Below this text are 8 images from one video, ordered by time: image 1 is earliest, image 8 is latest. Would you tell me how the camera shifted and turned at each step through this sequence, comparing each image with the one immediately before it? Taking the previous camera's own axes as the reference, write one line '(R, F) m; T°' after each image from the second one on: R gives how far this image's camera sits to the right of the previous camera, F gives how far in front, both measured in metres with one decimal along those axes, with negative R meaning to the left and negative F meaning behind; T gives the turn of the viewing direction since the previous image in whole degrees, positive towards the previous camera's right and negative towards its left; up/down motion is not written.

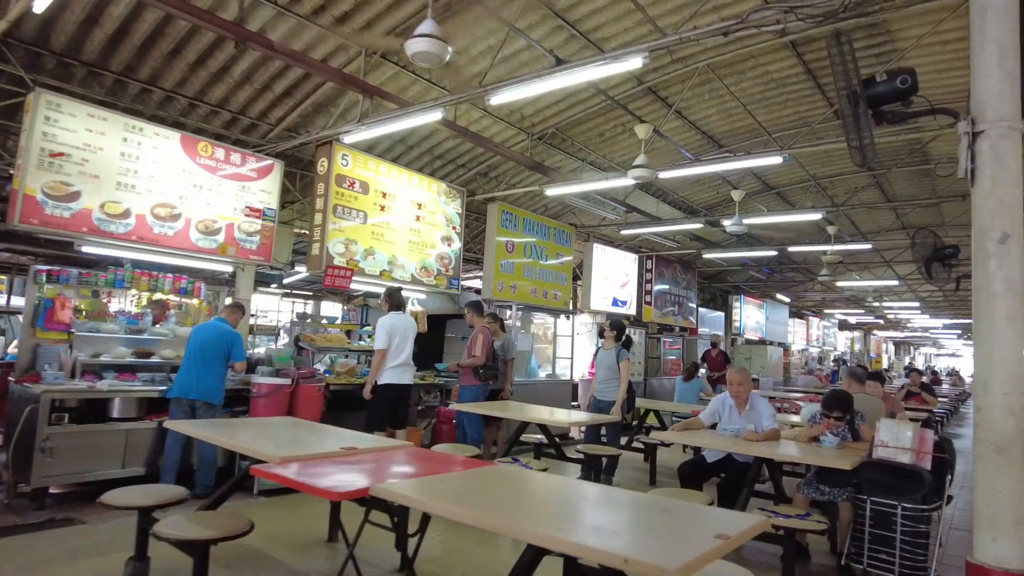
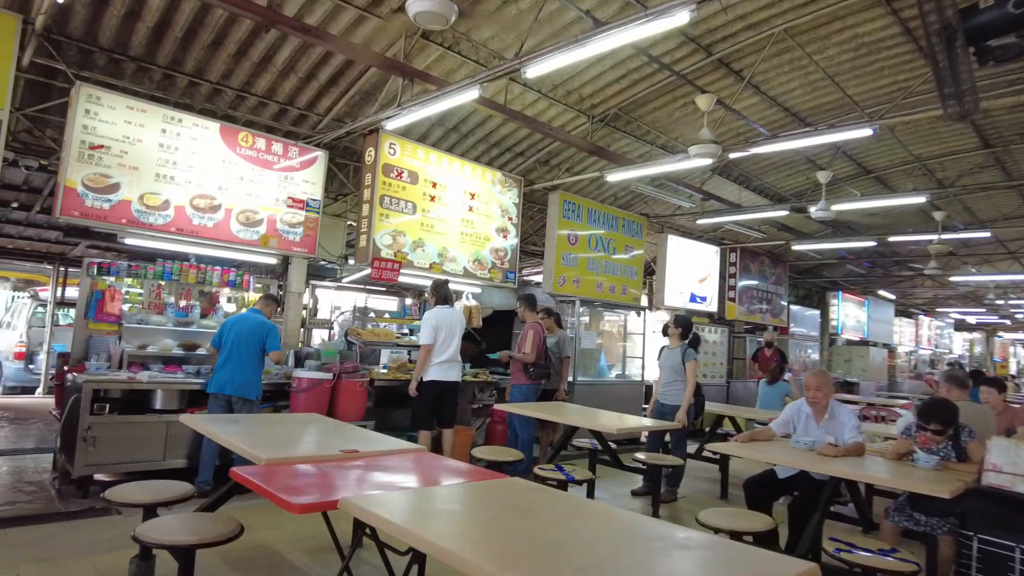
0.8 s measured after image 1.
(+0.3, +0.4) m; -8°
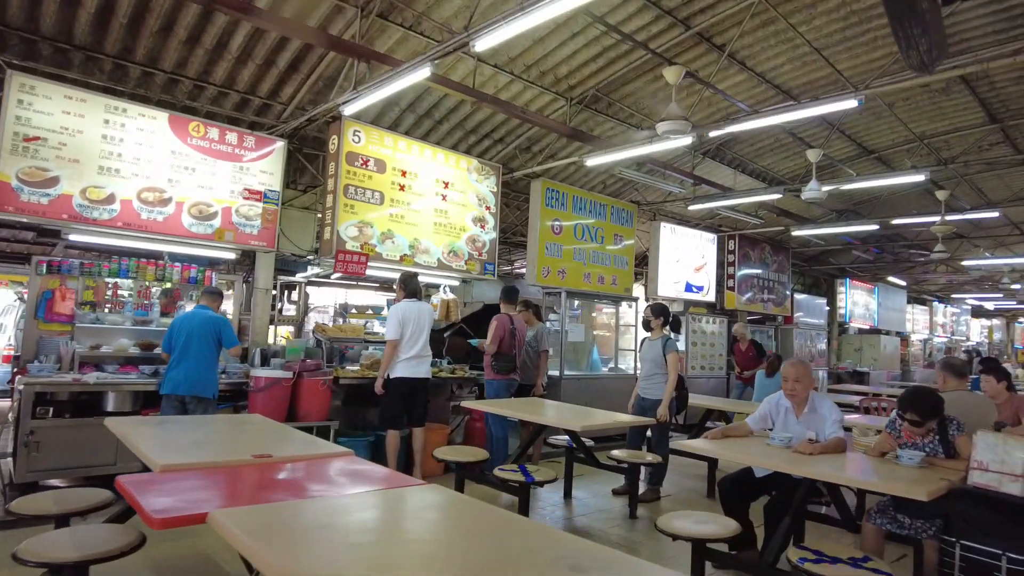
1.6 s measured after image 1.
(+0.4, +0.3) m; -1°
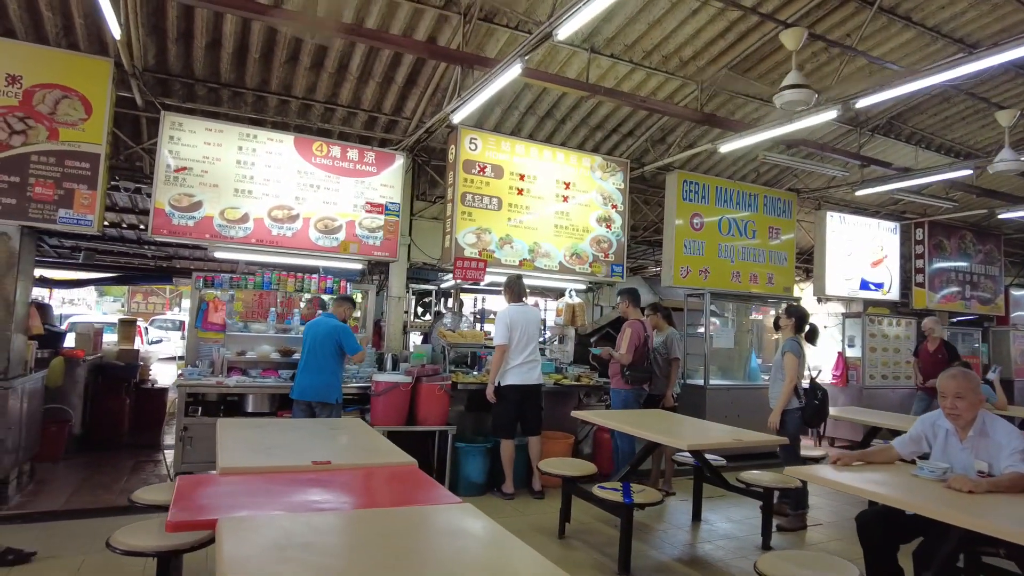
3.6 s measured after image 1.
(+0.5, +0.3) m; -16°
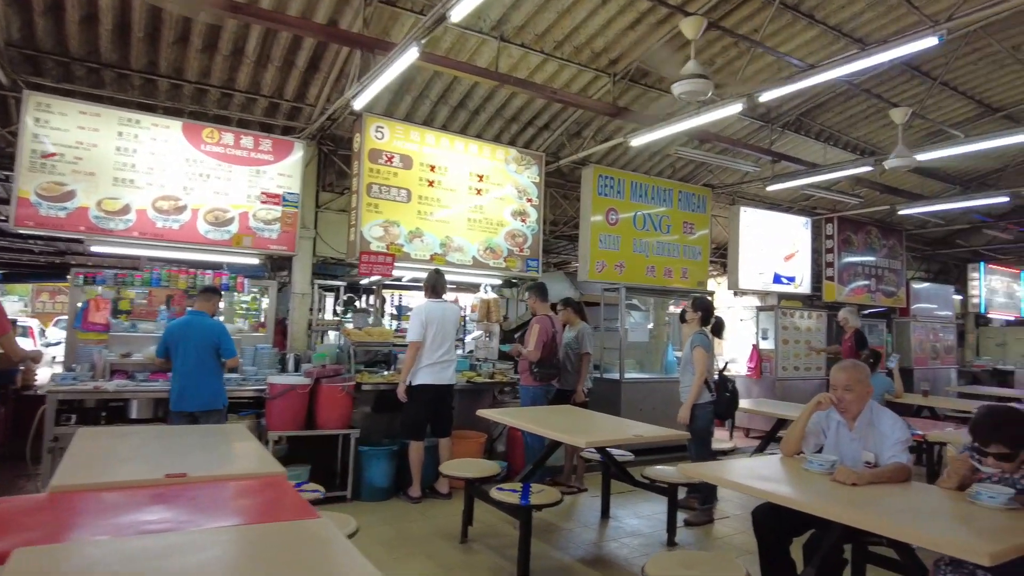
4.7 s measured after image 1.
(+0.3, +0.1) m; +5°
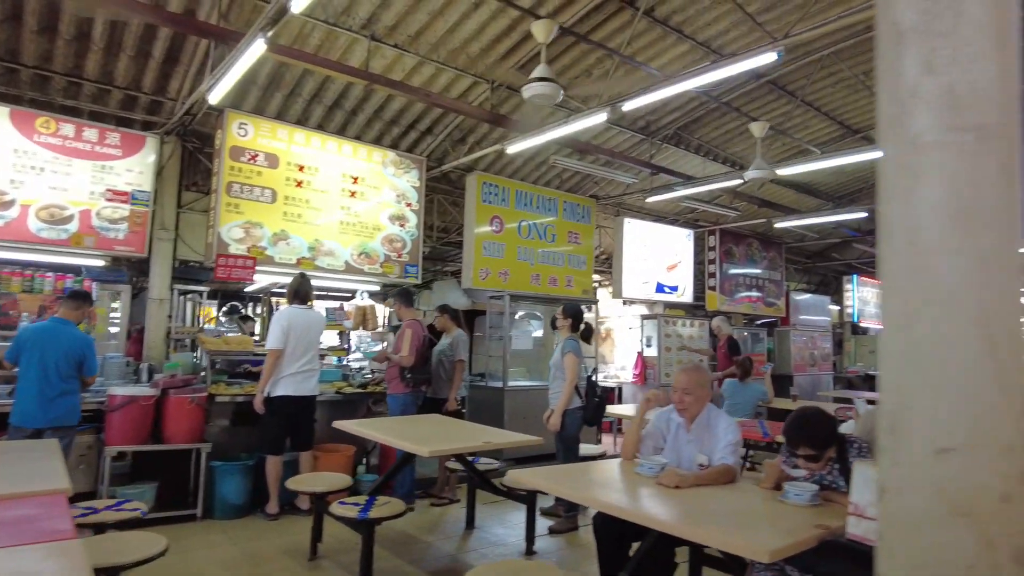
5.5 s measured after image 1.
(+0.4, +0.1) m; +7°
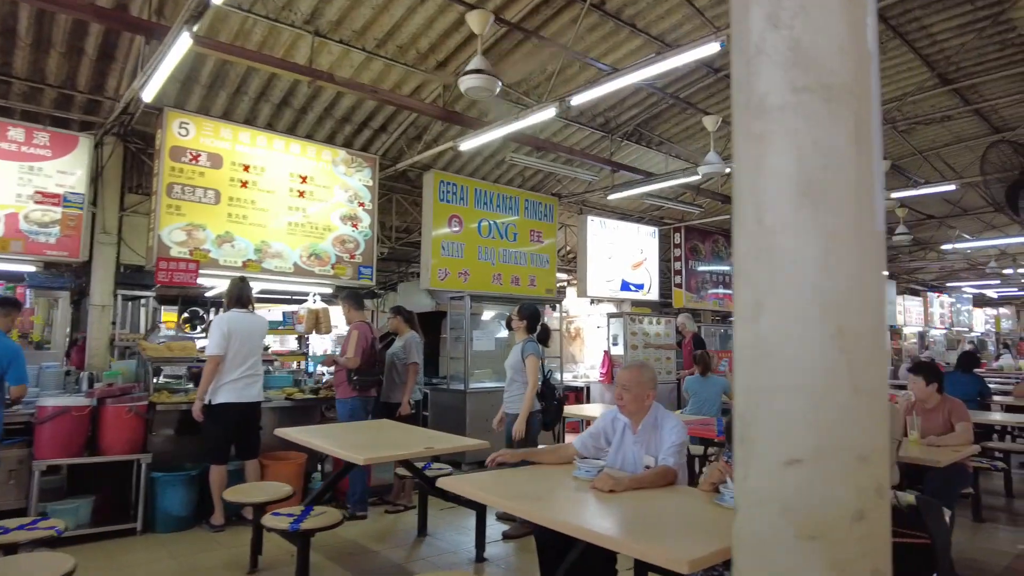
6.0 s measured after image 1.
(+0.2, +0.1) m; +2°
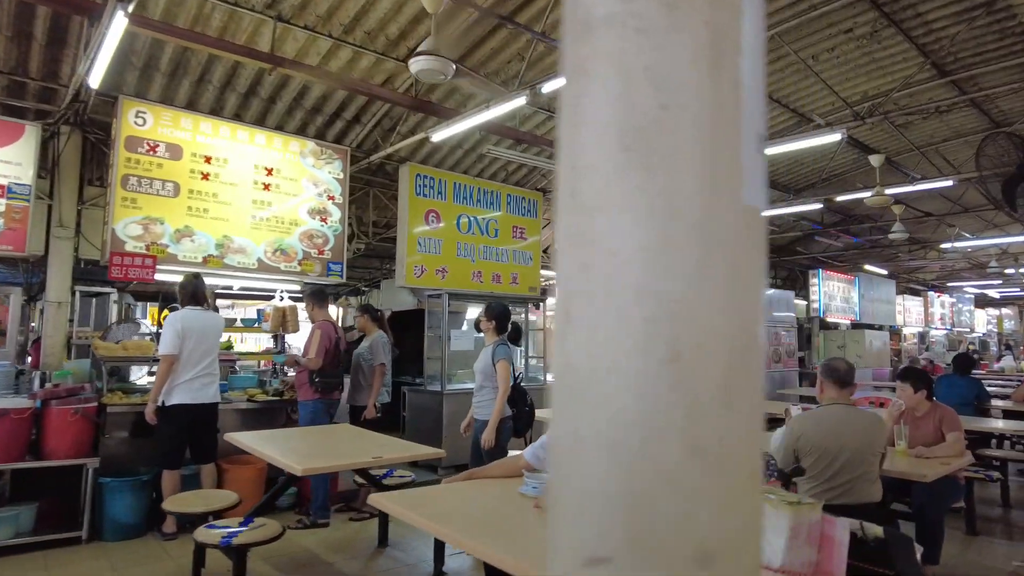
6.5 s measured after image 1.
(+0.2, +0.2) m; 0°
